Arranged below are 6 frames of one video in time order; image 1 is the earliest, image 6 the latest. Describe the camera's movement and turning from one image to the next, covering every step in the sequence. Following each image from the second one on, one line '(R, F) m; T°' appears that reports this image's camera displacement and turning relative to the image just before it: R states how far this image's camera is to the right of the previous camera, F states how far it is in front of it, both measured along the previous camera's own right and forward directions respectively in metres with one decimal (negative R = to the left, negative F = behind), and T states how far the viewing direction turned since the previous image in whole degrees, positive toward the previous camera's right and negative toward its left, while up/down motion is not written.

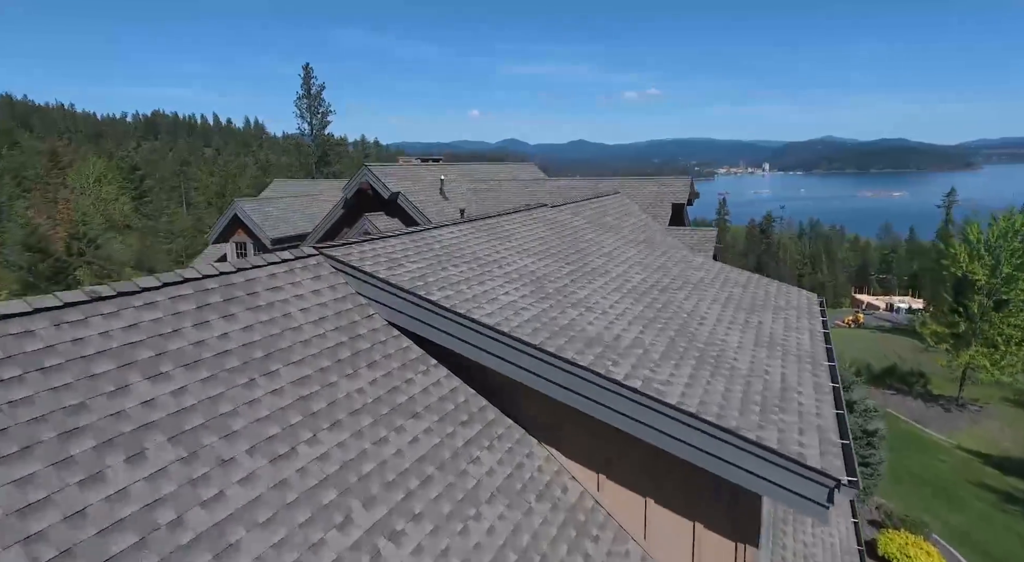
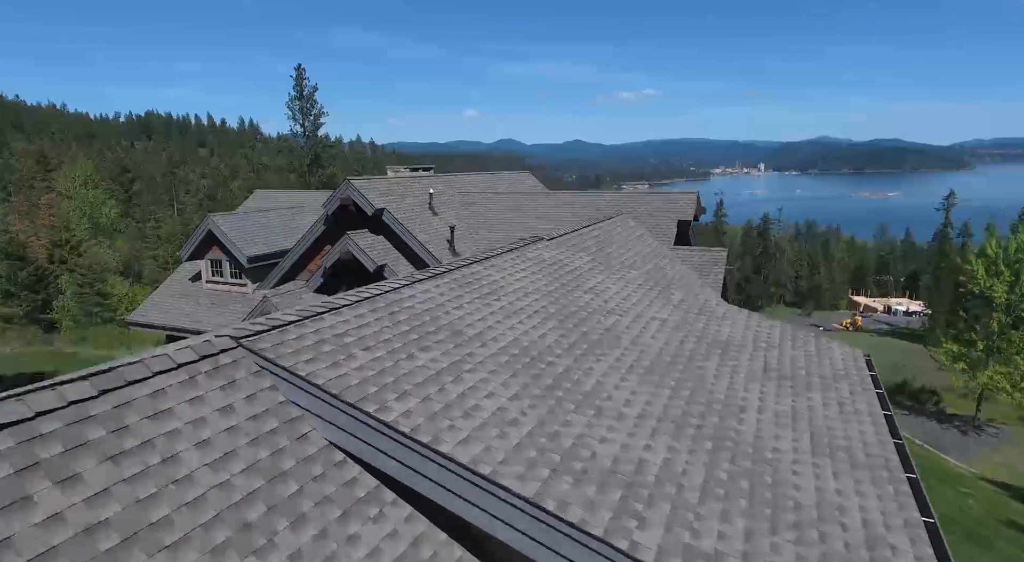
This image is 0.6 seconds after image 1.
(+0.1, +1.3) m; 0°
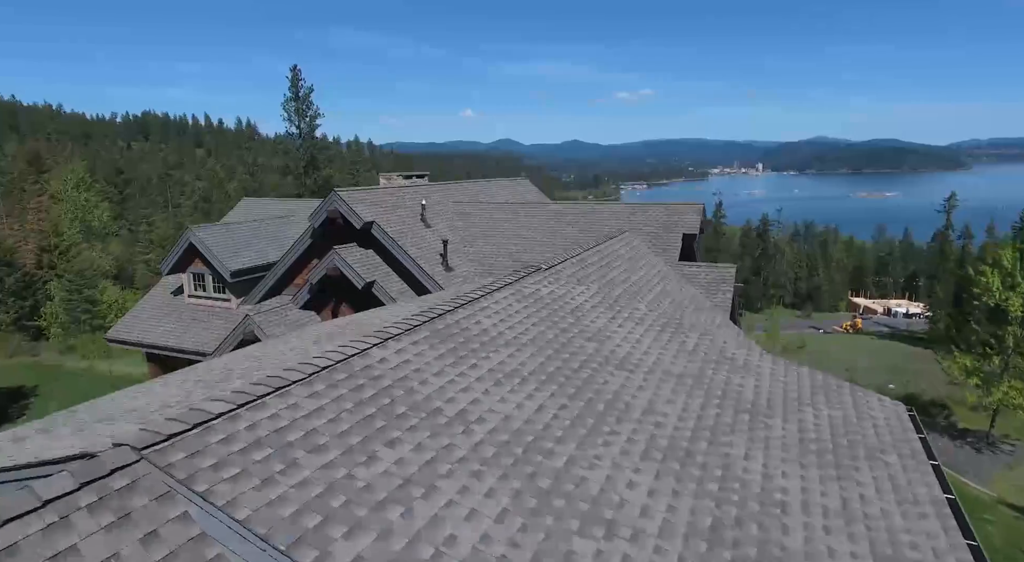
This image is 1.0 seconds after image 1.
(+0.1, +0.9) m; 0°
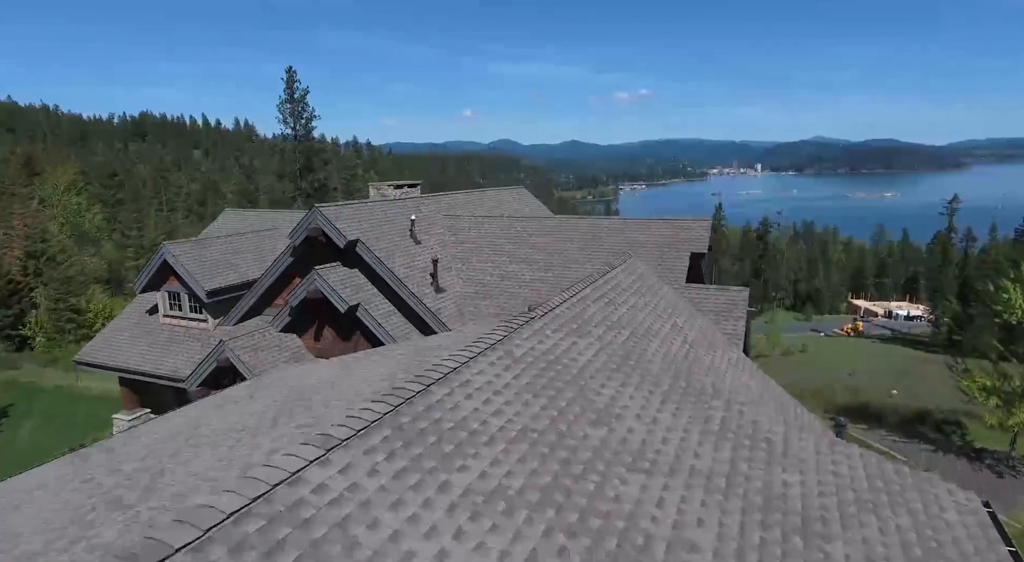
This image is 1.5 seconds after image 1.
(+0.1, +1.1) m; 0°
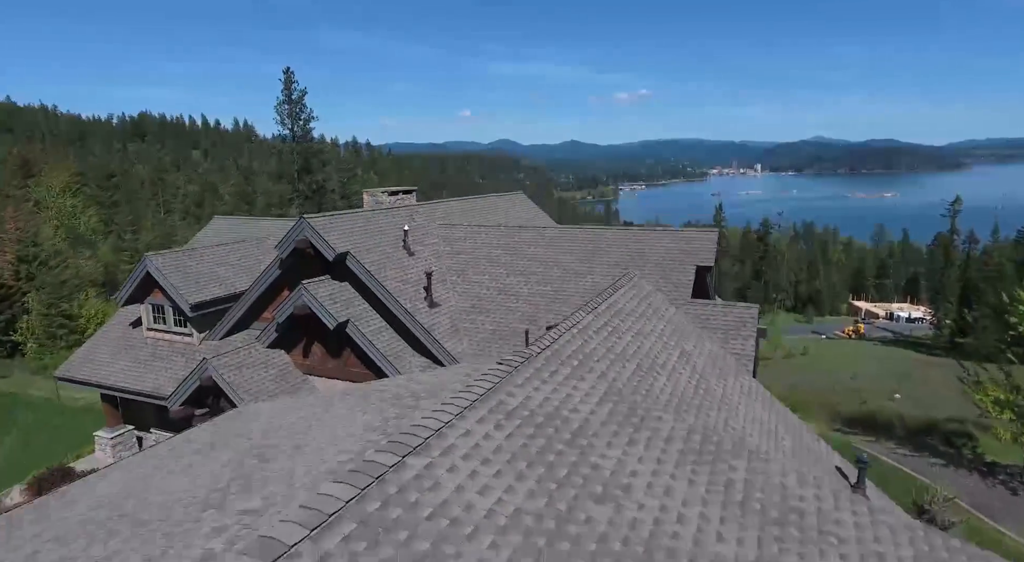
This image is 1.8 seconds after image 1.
(+0.1, +0.7) m; 0°
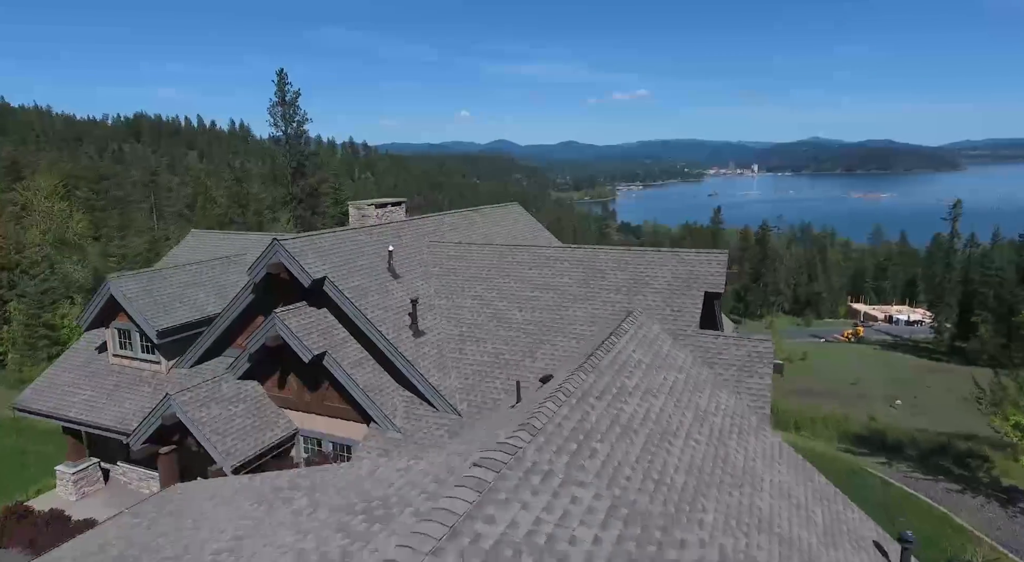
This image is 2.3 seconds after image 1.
(+0.1, +1.2) m; 0°
